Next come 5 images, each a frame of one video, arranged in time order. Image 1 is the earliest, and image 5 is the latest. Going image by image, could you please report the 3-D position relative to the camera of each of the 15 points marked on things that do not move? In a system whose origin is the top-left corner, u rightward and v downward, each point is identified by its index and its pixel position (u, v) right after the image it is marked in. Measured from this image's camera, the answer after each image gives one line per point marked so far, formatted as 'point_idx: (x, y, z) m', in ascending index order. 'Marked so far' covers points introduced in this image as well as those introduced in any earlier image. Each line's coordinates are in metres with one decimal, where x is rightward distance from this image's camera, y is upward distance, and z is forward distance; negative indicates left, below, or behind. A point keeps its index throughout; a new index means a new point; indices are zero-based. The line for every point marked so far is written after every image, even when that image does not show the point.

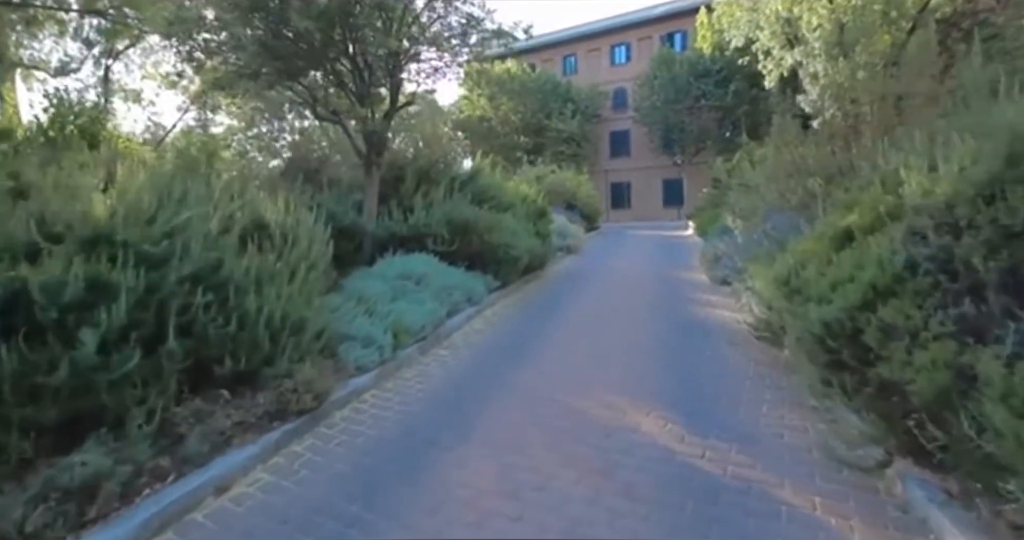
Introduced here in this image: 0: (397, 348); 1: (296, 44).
0: (-1.2, -0.8, +5.5) m
1: (-3.5, +3.6, +8.7) m
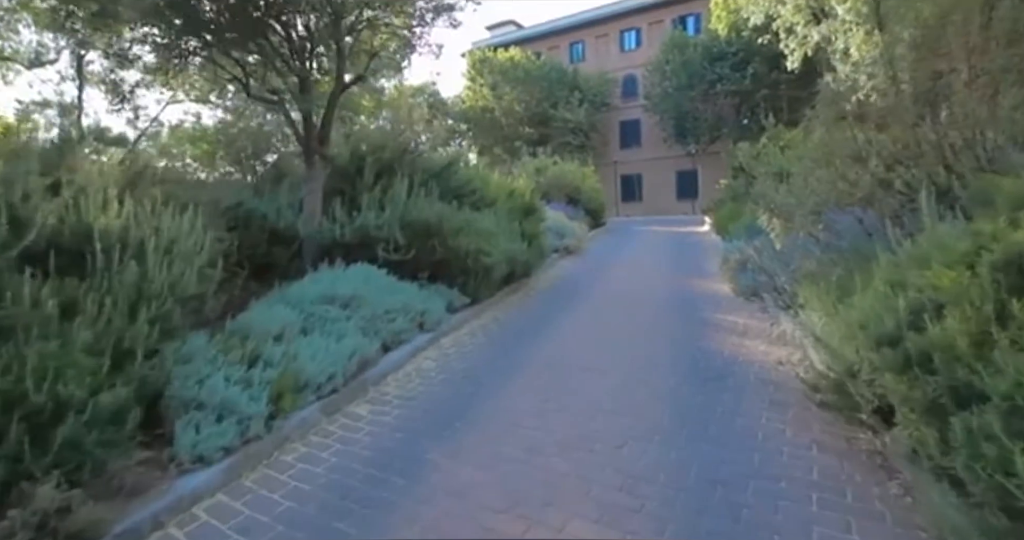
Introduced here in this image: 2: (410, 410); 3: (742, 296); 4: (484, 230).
0: (-1.6, -1.0, +3.7) m
1: (-3.9, +3.4, +7.0) m
2: (-0.8, -1.1, +4.2) m
3: (+3.1, -0.4, +7.4) m
4: (-0.4, +0.5, +7.8) m
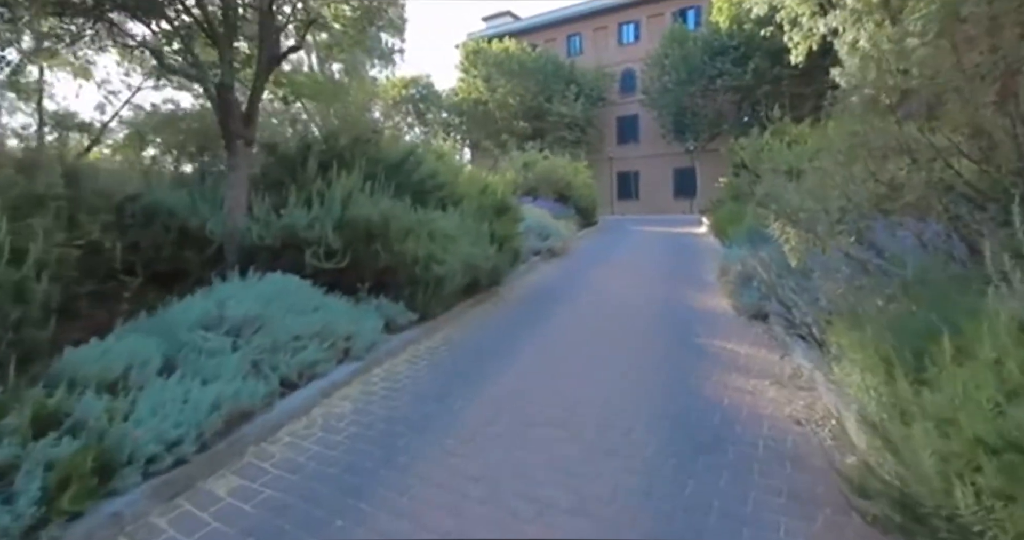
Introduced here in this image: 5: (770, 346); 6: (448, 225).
0: (-2.1, -1.1, +2.5) m
1: (-4.3, +3.3, +5.8) m
2: (-1.3, -1.2, +3.0) m
3: (+2.7, -0.5, +6.2) m
4: (-0.9, +0.4, +6.6) m
5: (+2.5, -0.7, +5.2) m
6: (-0.8, +0.6, +6.9) m
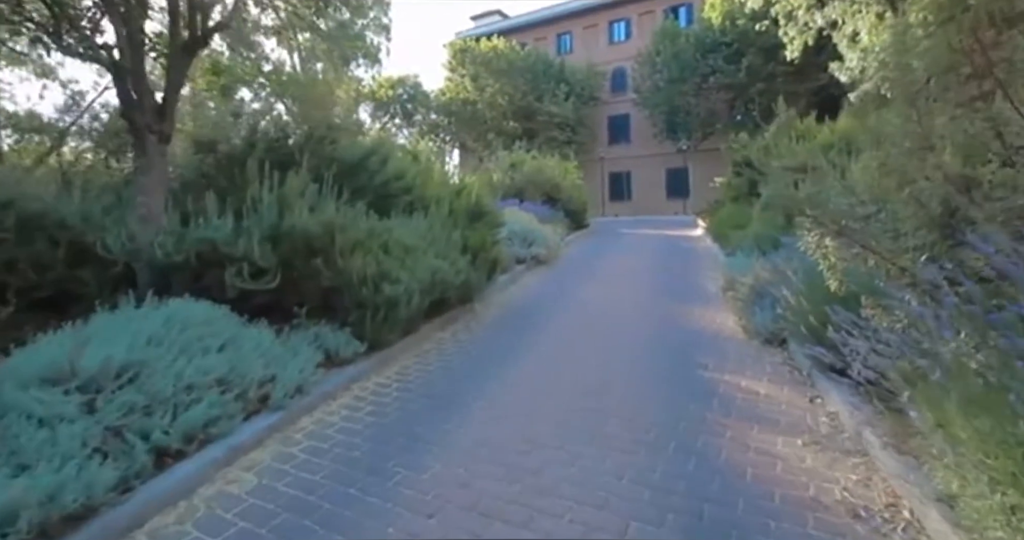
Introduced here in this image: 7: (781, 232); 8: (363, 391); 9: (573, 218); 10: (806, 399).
0: (-2.3, -1.3, +1.5) m
1: (-4.7, +3.1, +4.7) m
2: (-1.5, -1.4, +2.0) m
3: (+2.4, -0.7, +5.2) m
4: (-1.2, +0.2, +5.6) m
5: (+2.2, -0.9, +4.2) m
6: (-1.1, +0.4, +5.8) m
7: (+3.3, +0.5, +6.6) m
8: (-1.2, -1.0, +4.6) m
9: (+2.2, +1.8, +18.9) m
10: (+2.2, -0.9, +3.9) m
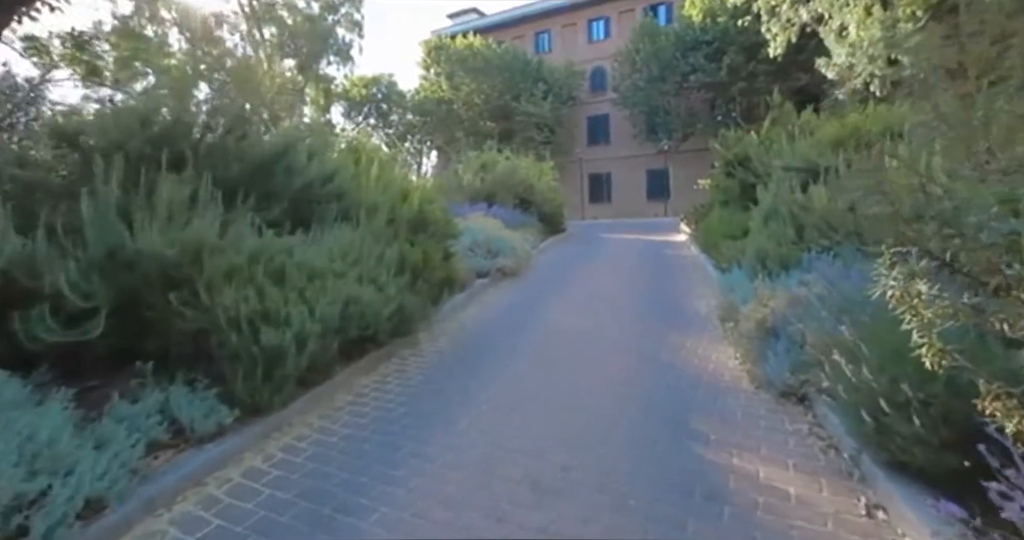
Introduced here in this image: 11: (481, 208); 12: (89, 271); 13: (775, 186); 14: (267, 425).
0: (-2.7, -1.6, 0.0) m
1: (-5.1, +2.8, +3.2) m
2: (-1.9, -1.7, +0.6) m
3: (+1.9, -0.9, +4.0) m
4: (-1.7, 0.0, +4.2) m
5: (+1.8, -1.1, +2.9) m
6: (-1.6, +0.1, +4.4) m
7: (+2.8, +0.2, +5.4) m
8: (-1.7, -1.3, +3.2) m
9: (+1.2, +1.5, +17.7) m
10: (+1.7, -1.2, +2.7) m
11: (-0.9, +1.8, +15.0) m
12: (-2.8, 0.0, +3.5) m
13: (+3.3, +1.1, +6.8) m
14: (-1.7, -1.1, +3.8) m
